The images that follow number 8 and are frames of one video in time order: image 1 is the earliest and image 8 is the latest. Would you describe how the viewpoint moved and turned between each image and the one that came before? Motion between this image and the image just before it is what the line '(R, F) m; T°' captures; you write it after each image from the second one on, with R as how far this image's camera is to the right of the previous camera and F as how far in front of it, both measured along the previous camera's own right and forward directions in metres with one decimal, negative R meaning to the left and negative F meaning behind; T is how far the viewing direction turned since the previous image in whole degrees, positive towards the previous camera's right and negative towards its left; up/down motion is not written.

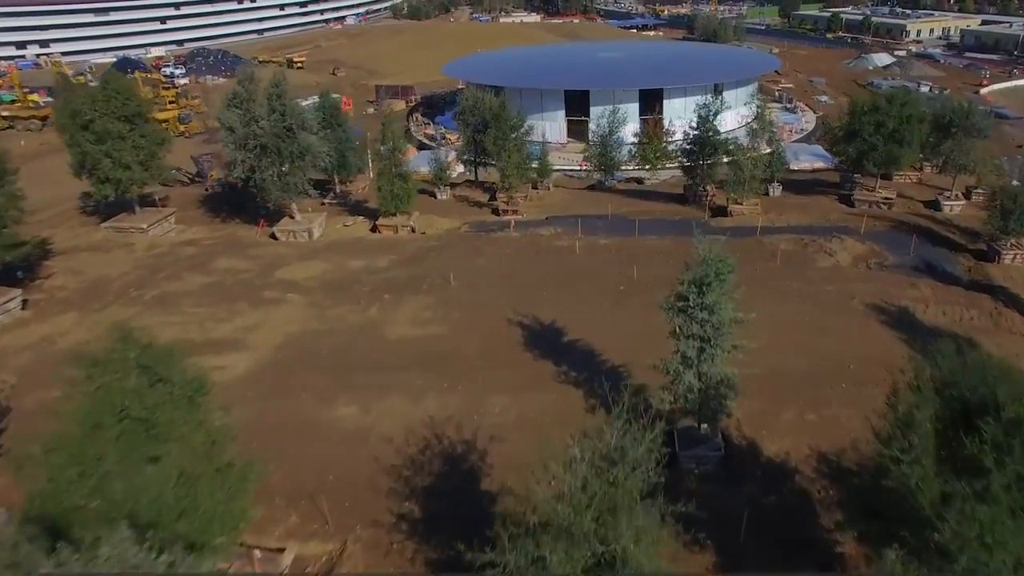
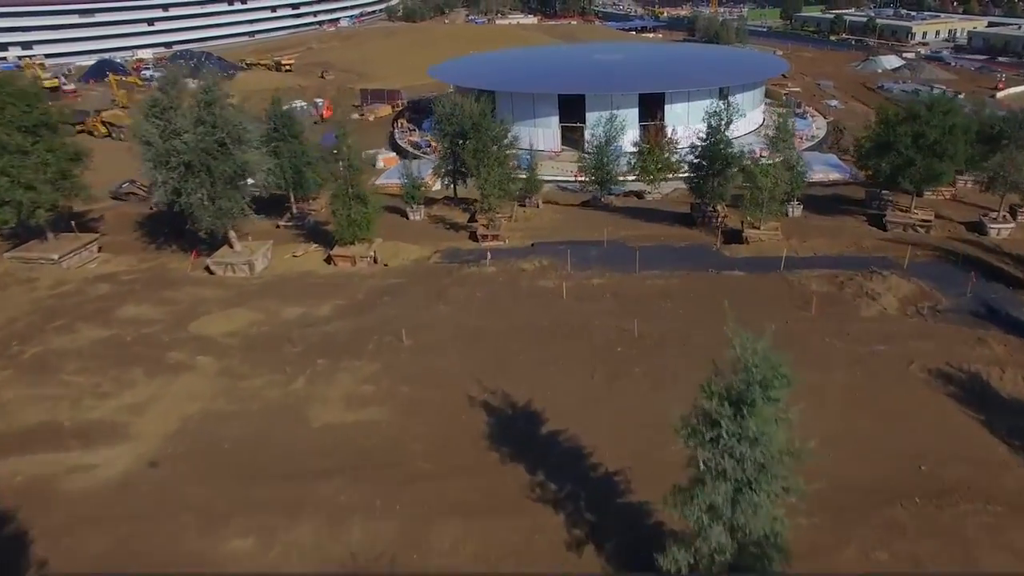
(+0.6, +3.2) m; 0°
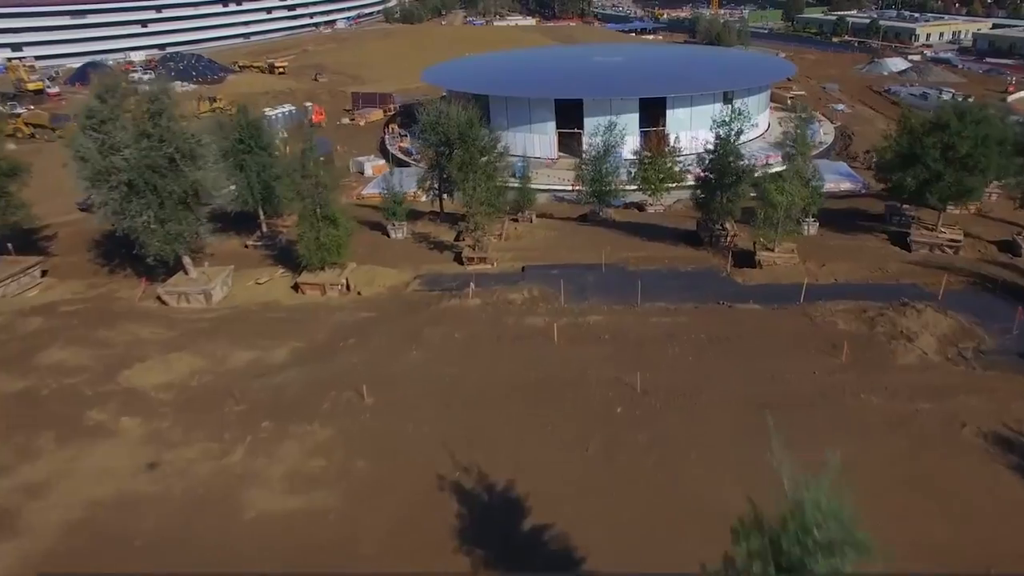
(+0.3, +1.9) m; 0°
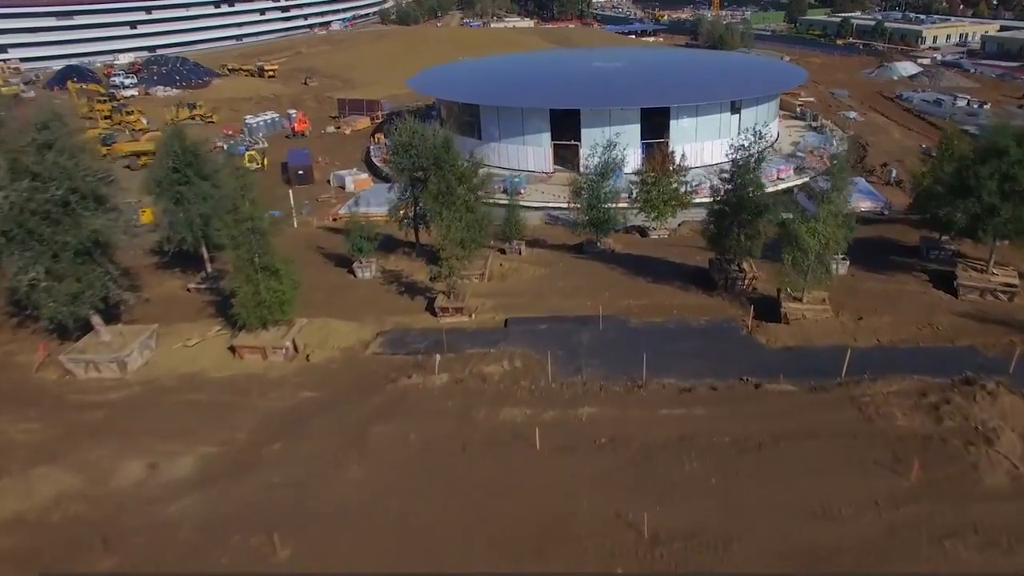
(+0.5, +2.8) m; 0°
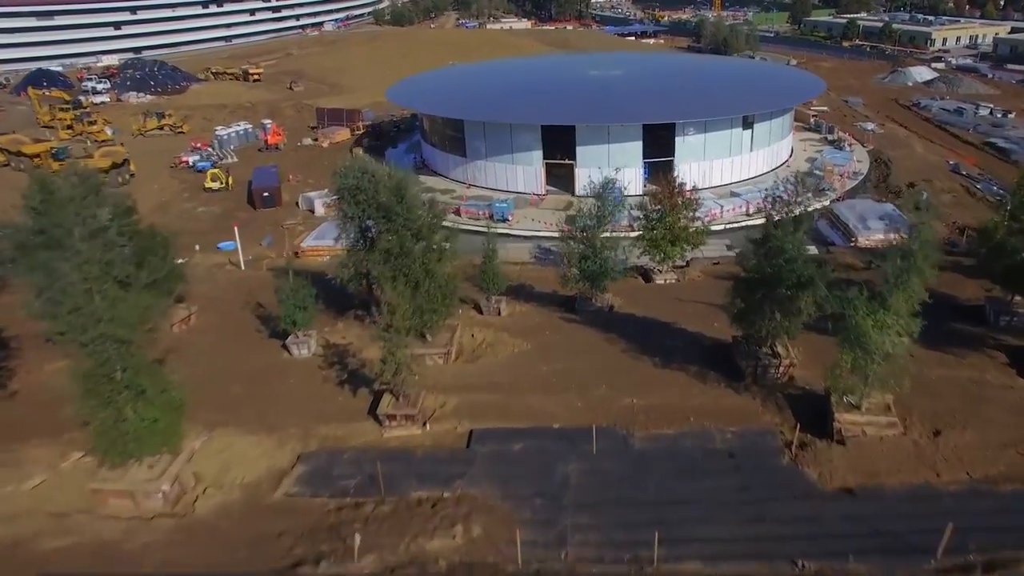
(+0.6, +3.7) m; 0°
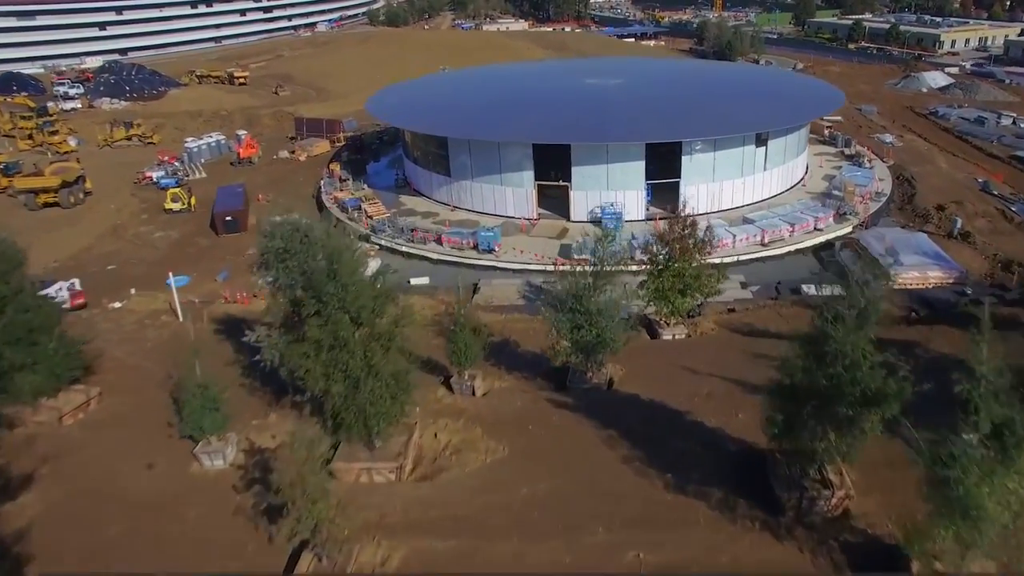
(+0.5, +3.3) m; 0°
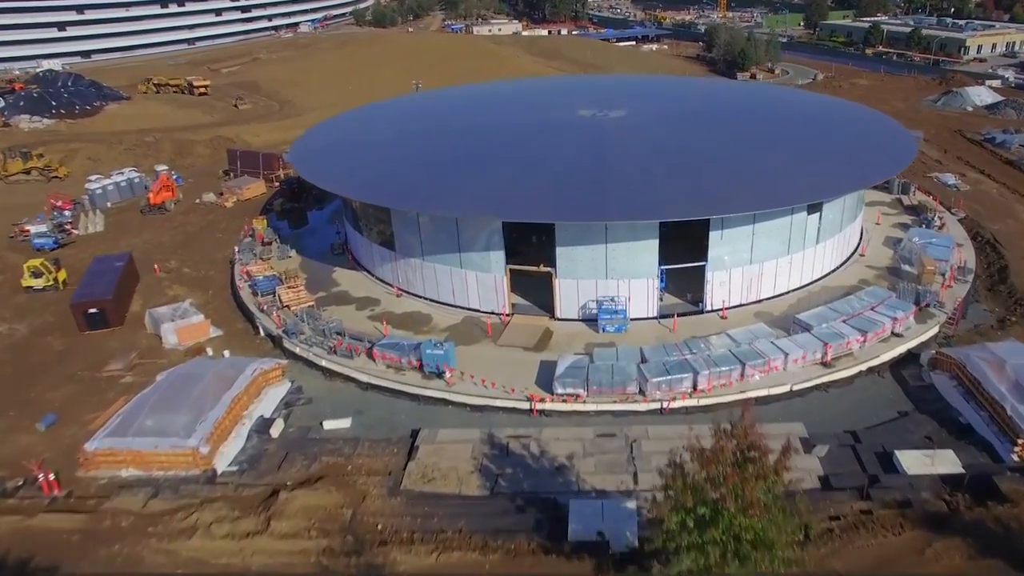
(+1.2, +8.2) m; 0°
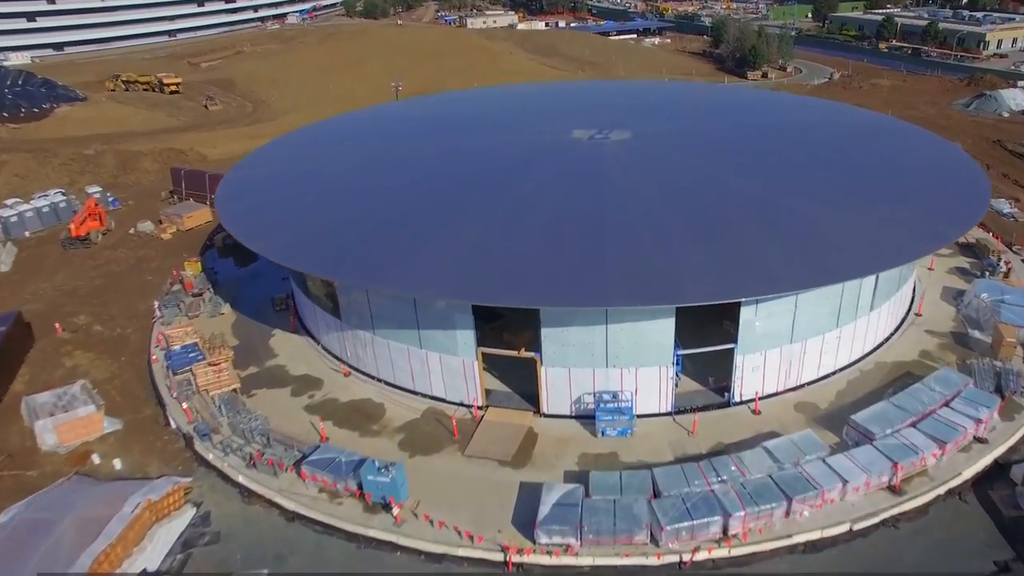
(+0.7, +4.9) m; 0°
